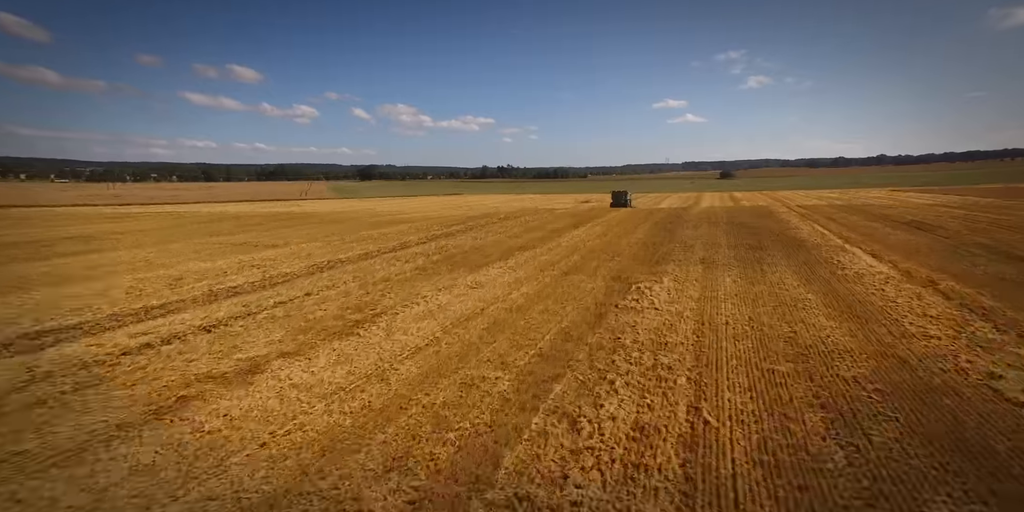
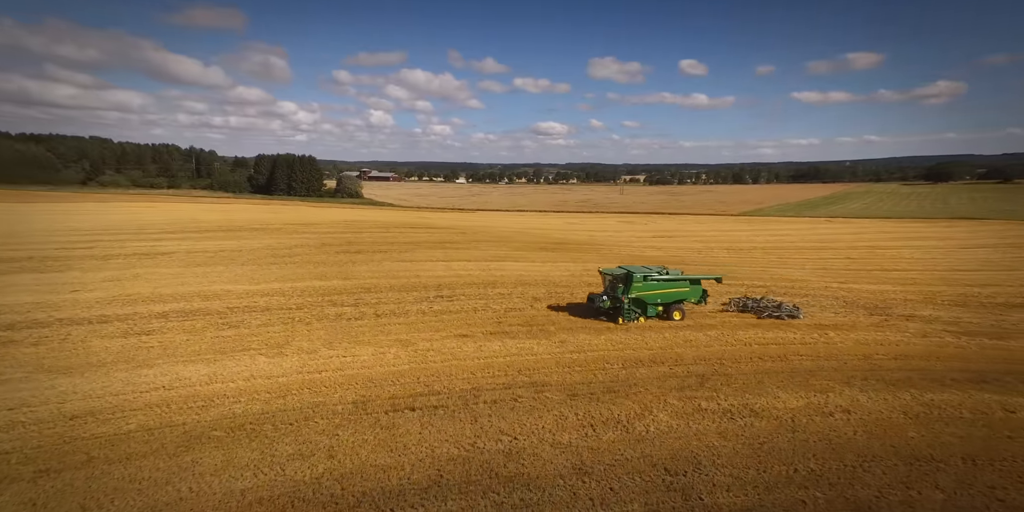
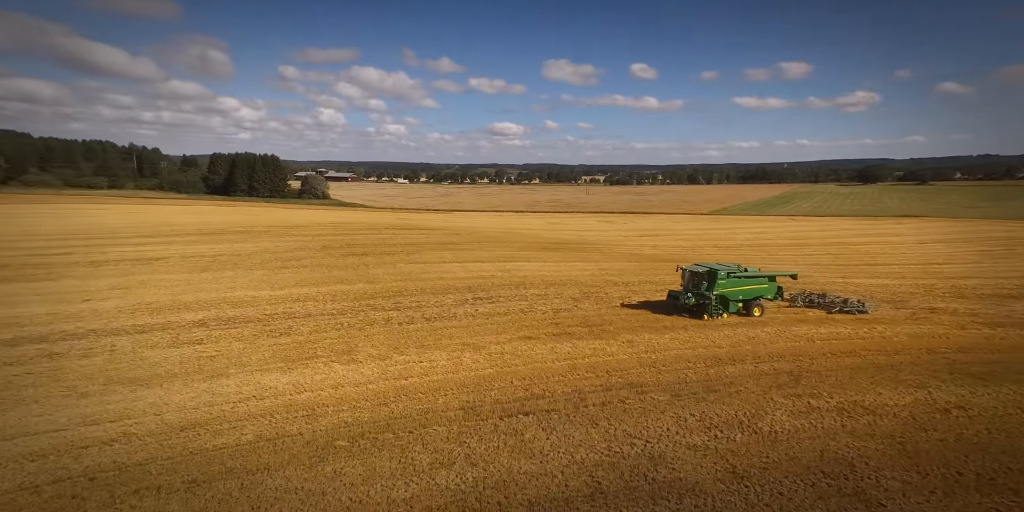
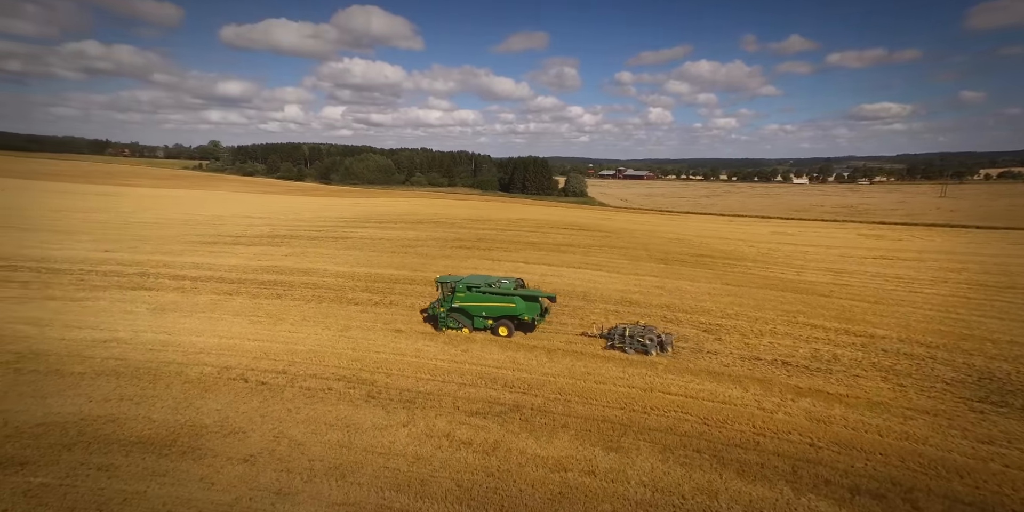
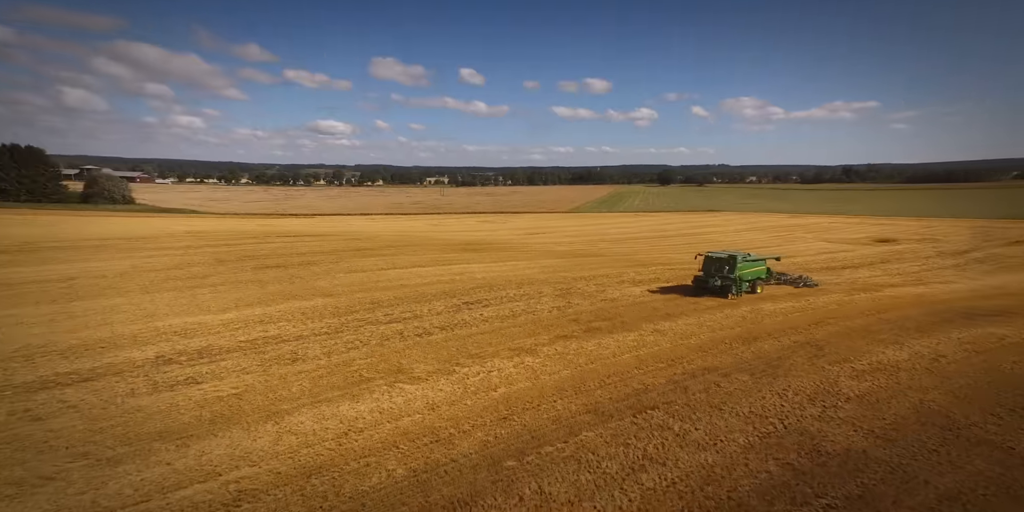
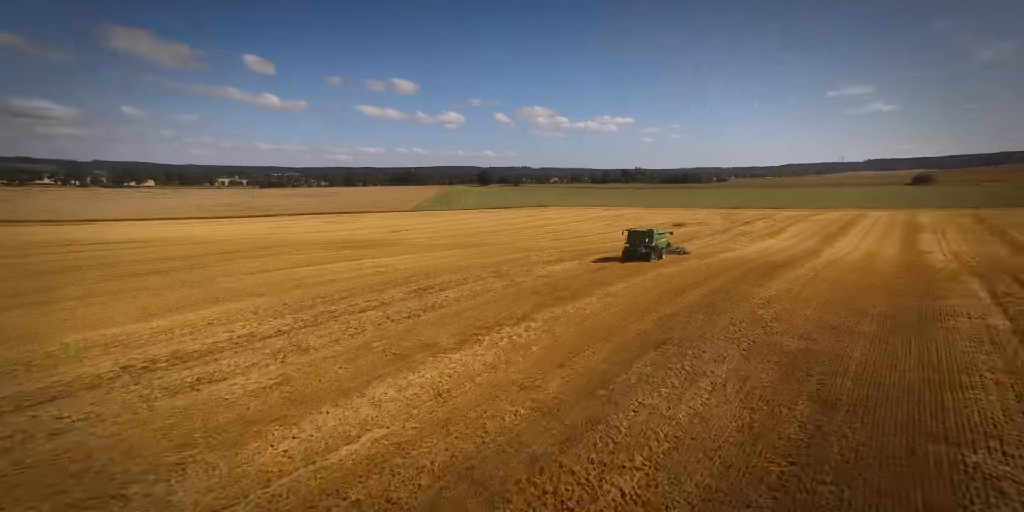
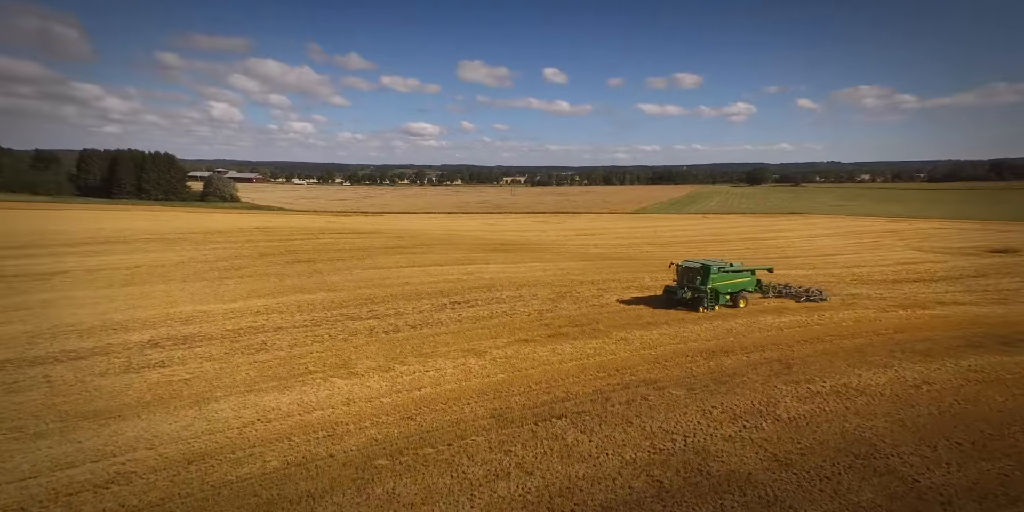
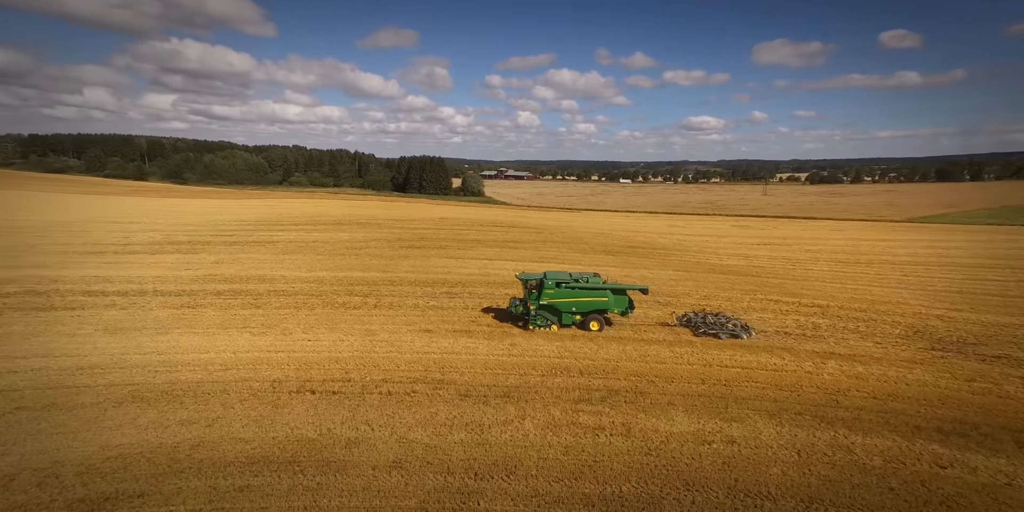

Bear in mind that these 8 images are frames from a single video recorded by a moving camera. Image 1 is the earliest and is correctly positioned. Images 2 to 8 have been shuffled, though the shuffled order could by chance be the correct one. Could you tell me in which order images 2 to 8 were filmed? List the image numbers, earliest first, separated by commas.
6, 5, 7, 3, 2, 8, 4
